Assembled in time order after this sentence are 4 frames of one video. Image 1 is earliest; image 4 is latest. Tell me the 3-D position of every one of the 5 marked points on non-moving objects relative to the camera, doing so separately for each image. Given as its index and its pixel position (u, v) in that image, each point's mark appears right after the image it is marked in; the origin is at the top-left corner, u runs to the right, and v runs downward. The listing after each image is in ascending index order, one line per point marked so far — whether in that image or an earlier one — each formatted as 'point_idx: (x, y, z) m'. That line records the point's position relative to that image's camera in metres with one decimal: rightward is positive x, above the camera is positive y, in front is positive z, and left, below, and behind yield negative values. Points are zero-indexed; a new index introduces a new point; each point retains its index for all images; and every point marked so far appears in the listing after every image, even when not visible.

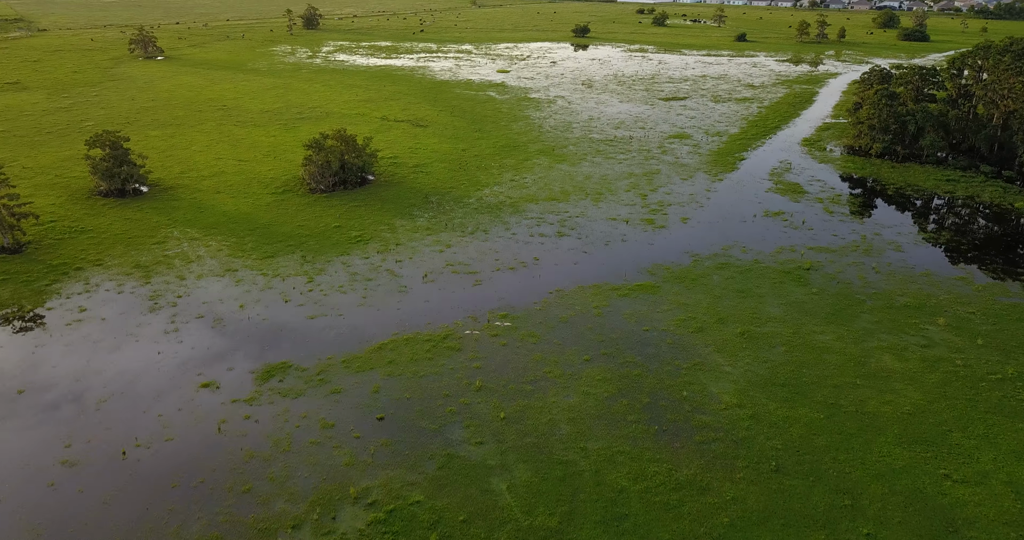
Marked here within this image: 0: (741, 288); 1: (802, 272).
0: (+6.5, -0.5, +17.9) m
1: (+8.6, -0.1, +18.7) m
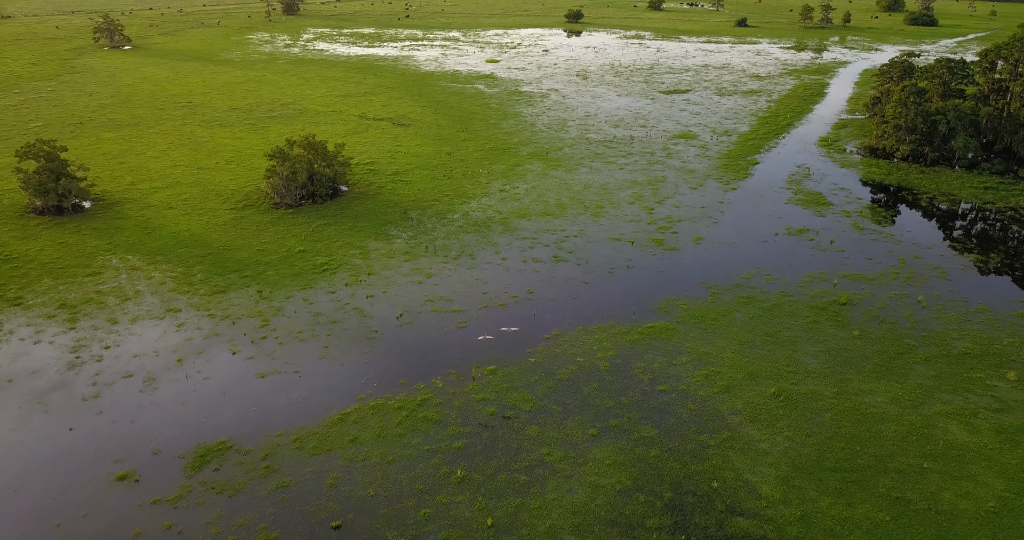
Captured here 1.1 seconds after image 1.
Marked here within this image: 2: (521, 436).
0: (+6.3, -1.5, +15.3) m
1: (+8.3, -1.0, +16.1) m
2: (+0.2, -3.2, +12.0) m
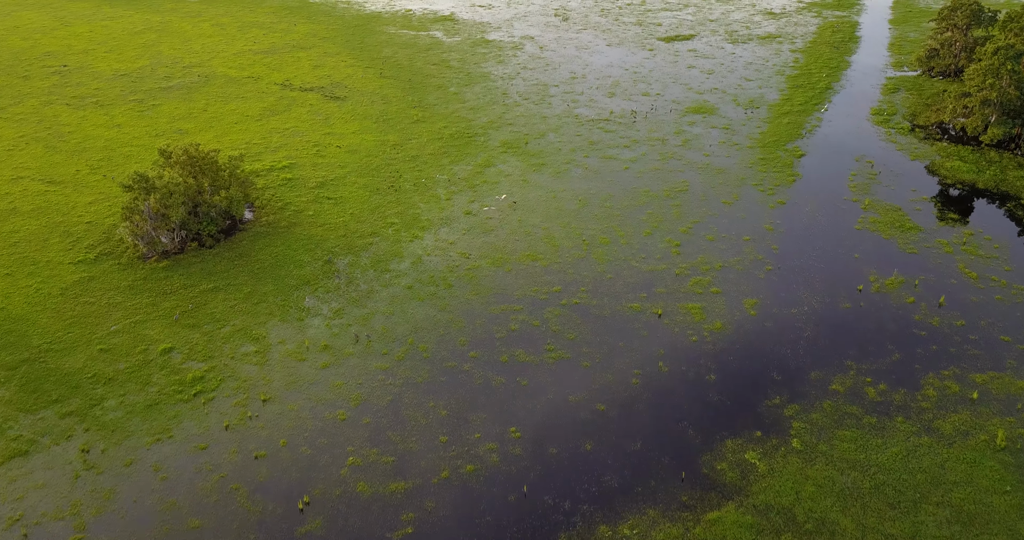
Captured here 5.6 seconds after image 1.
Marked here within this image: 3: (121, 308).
0: (+5.9, -3.8, +9.4) m
1: (+8.0, -3.2, +10.2) m
2: (+0.1, -6.1, +6.1) m
3: (-8.9, -0.9, +14.3) m
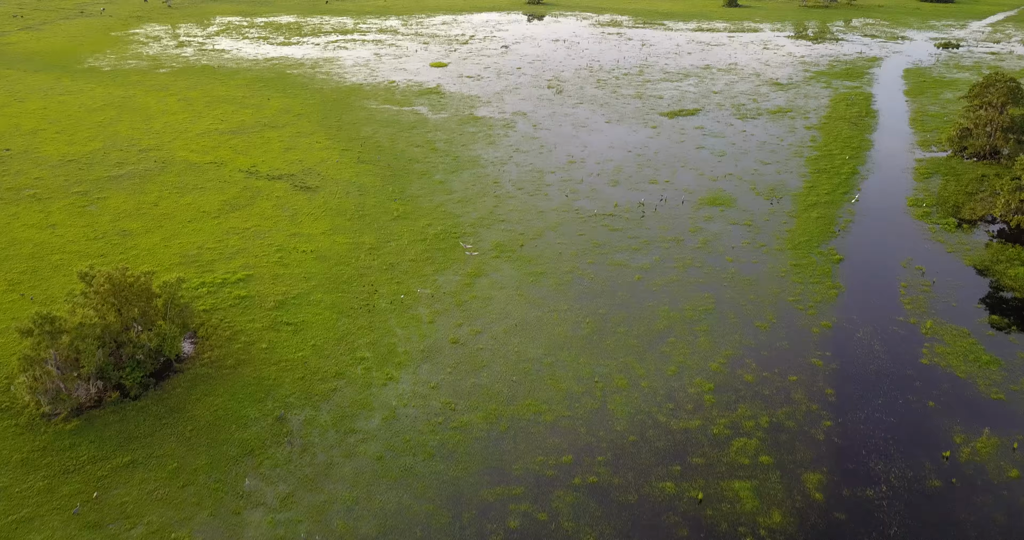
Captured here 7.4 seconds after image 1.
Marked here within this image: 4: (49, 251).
0: (+6.0, -6.4, +6.2) m
1: (+8.0, -5.8, +7.1) m
2: (+0.2, -8.6, +2.6) m
3: (-8.9, -4.0, +11.0) m
4: (-13.6, +0.5, +18.5) m
